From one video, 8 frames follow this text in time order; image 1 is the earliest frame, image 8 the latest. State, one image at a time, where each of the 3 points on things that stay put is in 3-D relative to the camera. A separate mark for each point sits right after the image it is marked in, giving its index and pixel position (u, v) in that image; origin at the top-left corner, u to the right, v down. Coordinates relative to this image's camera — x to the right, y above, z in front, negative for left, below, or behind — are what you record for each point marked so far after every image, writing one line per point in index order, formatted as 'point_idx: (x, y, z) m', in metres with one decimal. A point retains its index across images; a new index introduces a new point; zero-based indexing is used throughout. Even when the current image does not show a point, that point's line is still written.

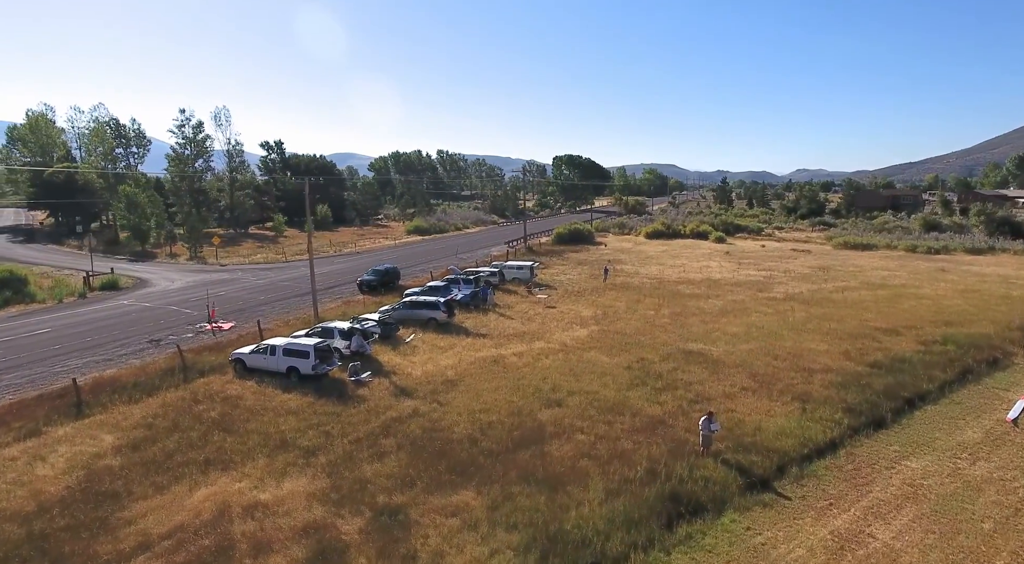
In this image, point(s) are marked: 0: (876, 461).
0: (+10.5, -5.2, +18.5) m
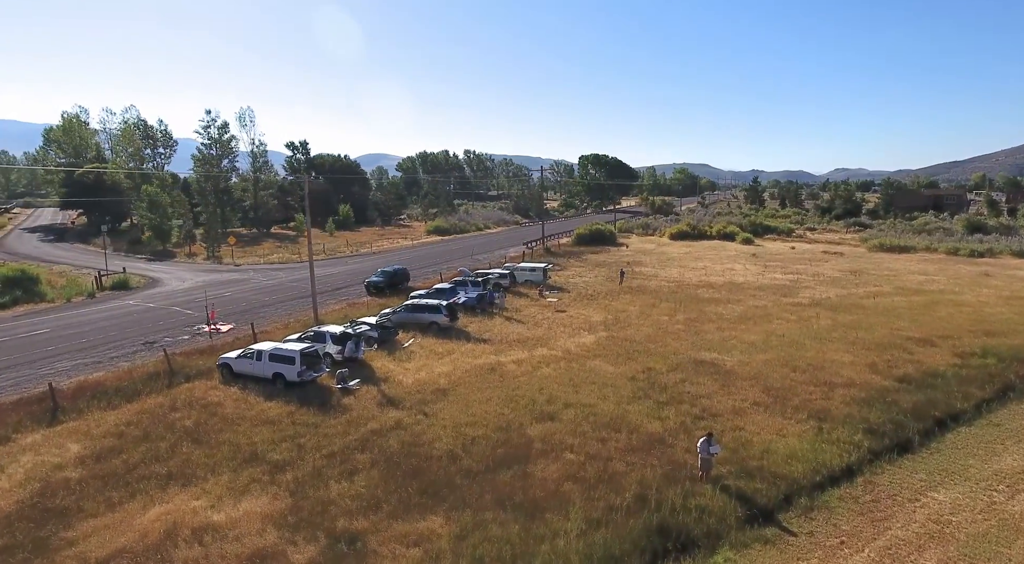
0: (+9.9, -5.4, +16.5) m
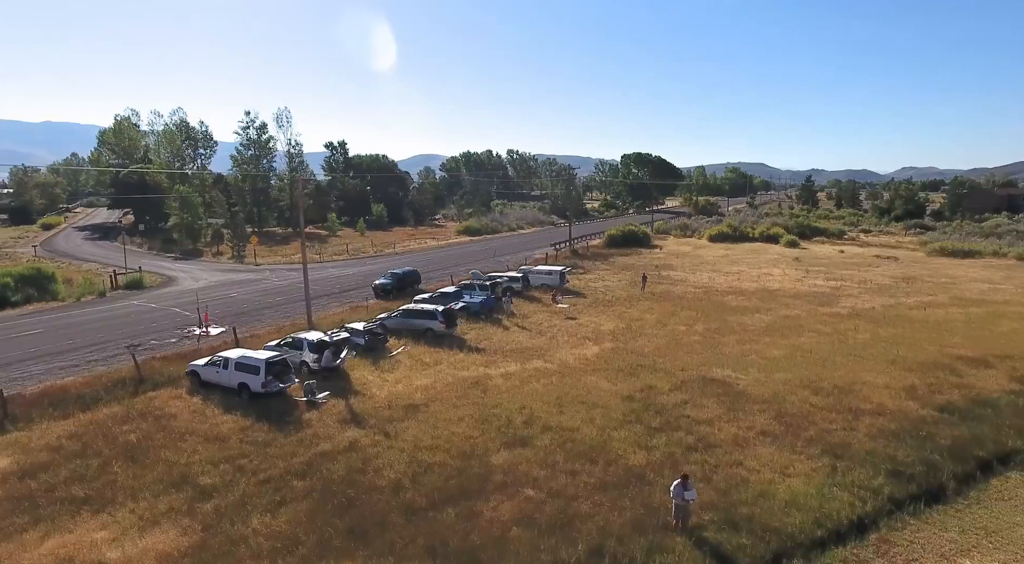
0: (+8.5, -5.7, +13.5) m
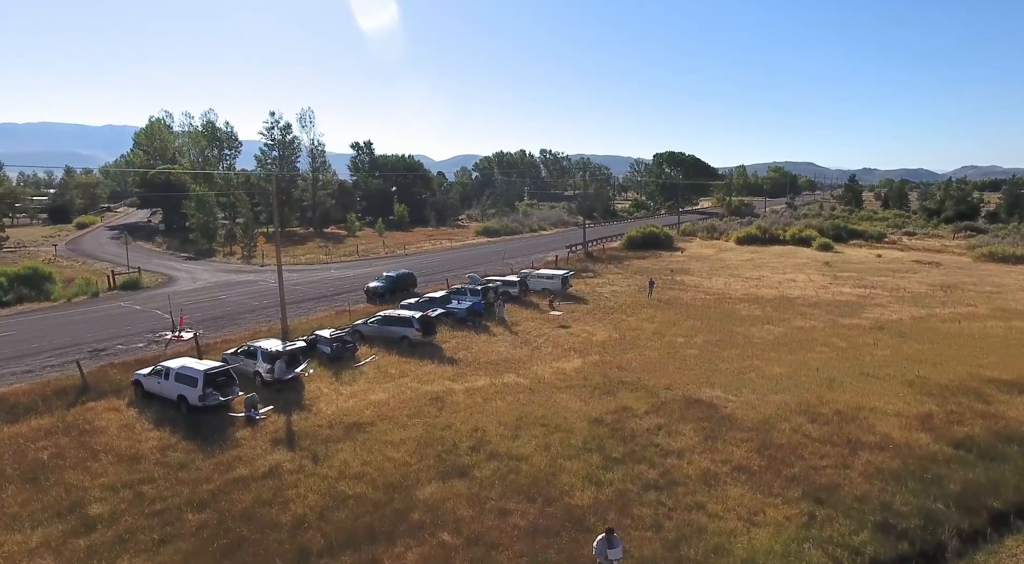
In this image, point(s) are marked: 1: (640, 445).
0: (+6.5, -6.0, +10.8) m
1: (+3.6, -4.6, +18.2) m
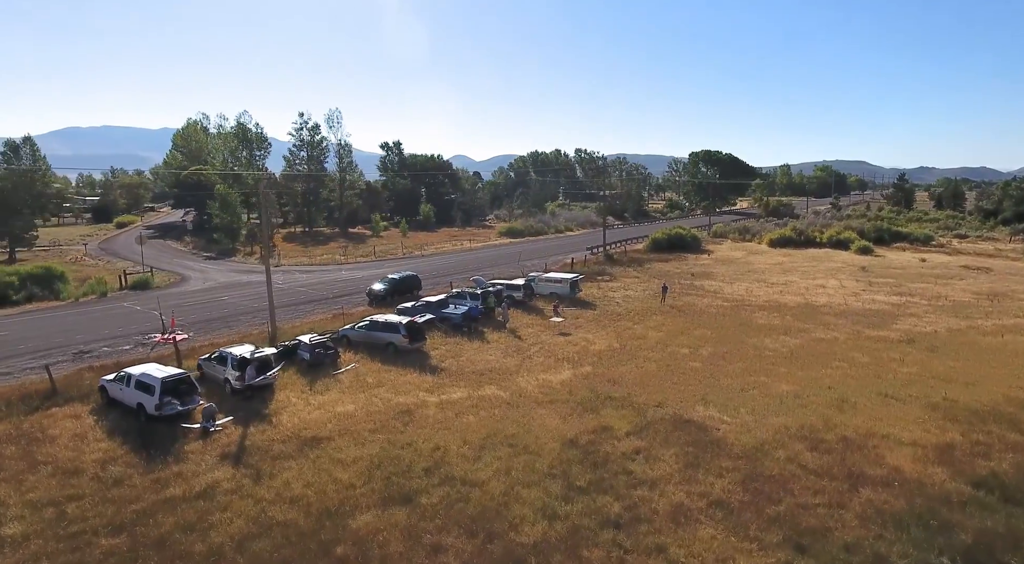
0: (+4.9, -6.3, +8.8) m
1: (+2.5, -4.9, +16.4) m
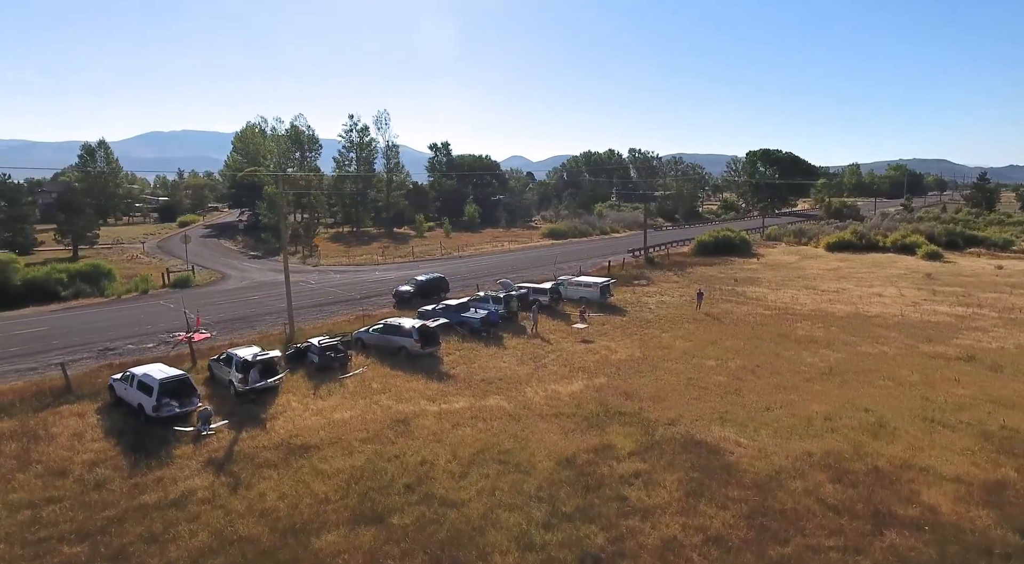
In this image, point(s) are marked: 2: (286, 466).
0: (+3.8, -6.5, +7.3) m
1: (+2.1, -5.1, +15.1) m
2: (-6.0, -4.9, +17.1) m
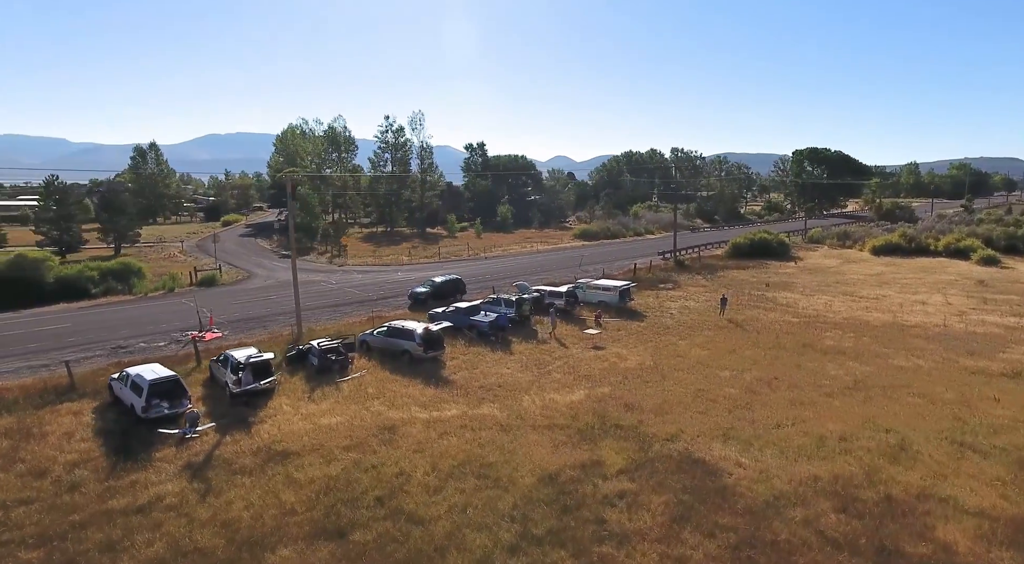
0: (+2.6, -6.7, +6.2) m
1: (+1.5, -5.2, +14.1) m
2: (-6.5, -5.0, +16.6) m
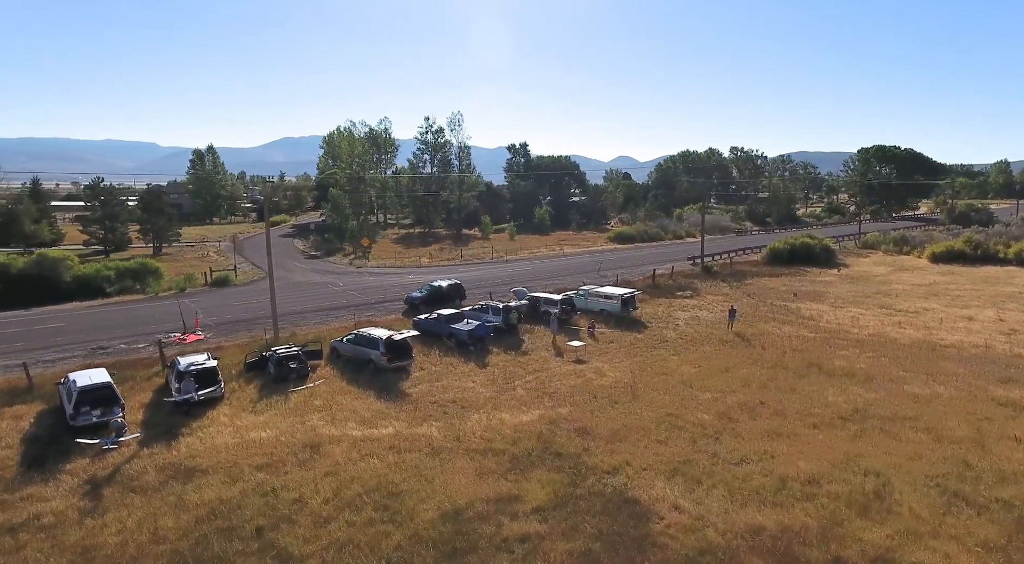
0: (-0.7, -6.9, +4.3) m
1: (-0.9, -5.5, +12.3) m
2: (-8.6, -5.1, +15.6) m
